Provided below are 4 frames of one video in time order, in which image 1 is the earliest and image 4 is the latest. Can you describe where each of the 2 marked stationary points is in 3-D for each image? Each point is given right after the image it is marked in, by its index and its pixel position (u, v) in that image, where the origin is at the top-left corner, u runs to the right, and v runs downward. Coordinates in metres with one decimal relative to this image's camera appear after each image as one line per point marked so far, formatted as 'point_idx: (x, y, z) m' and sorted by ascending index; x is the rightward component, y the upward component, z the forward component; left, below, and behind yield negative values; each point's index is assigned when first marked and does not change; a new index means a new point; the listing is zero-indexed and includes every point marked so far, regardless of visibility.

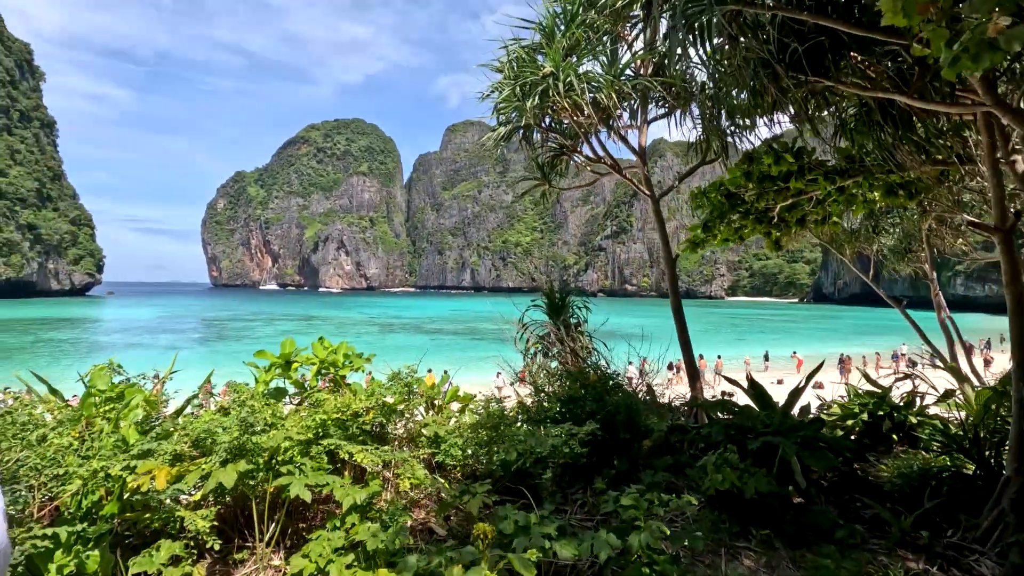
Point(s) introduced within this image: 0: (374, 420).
0: (-0.7, -0.6, +2.7) m
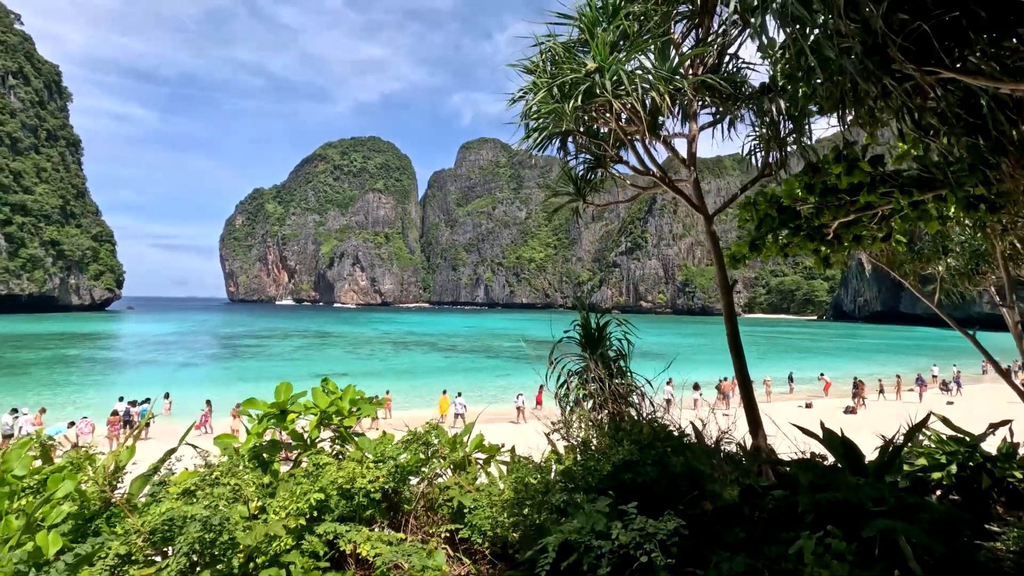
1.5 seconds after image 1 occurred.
0: (-0.5, -0.8, +2.2) m
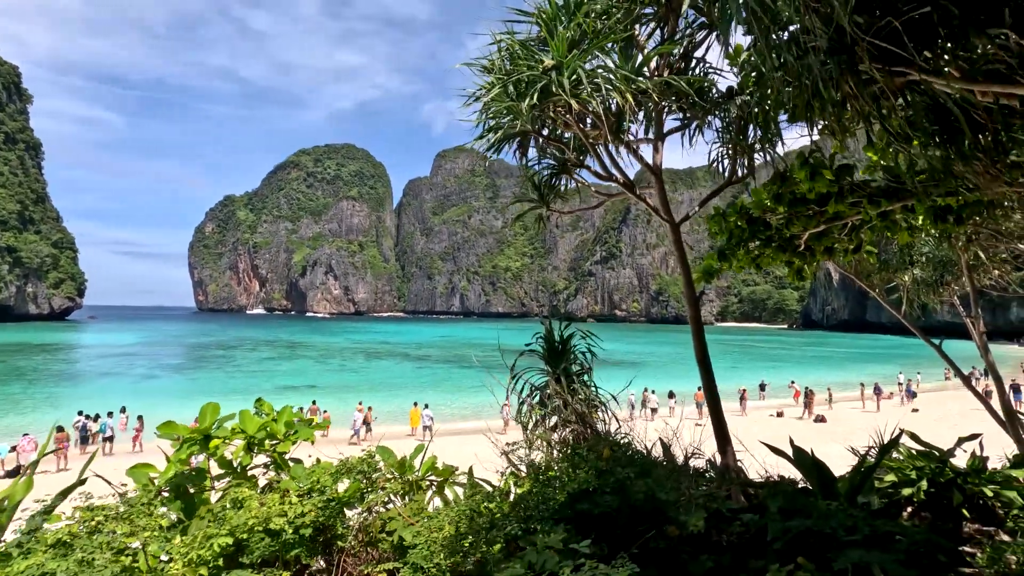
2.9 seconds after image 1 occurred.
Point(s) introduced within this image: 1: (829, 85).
0: (-0.7, -0.8, +1.9) m
1: (+1.2, +0.8, +2.1) m
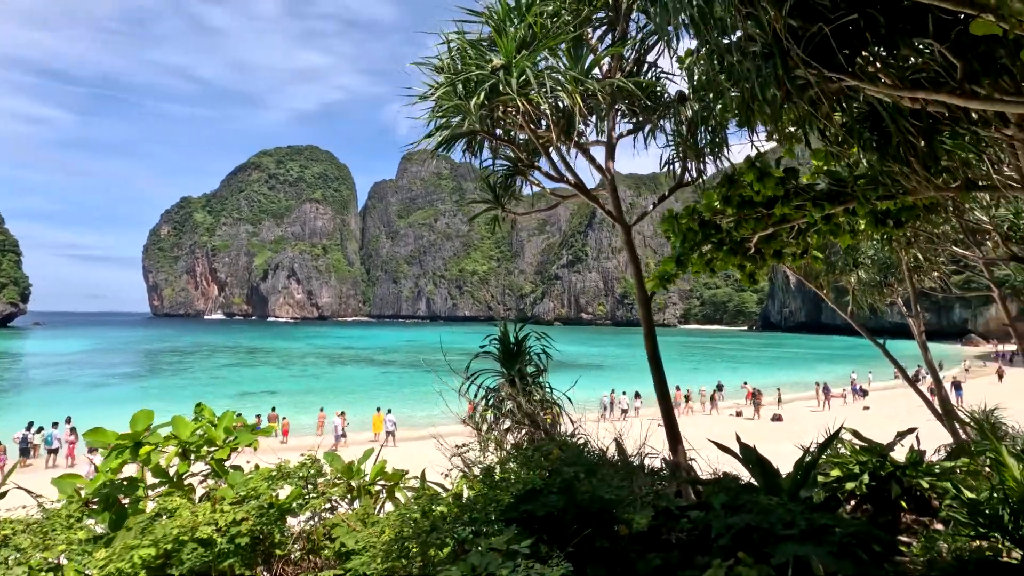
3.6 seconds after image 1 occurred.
0: (-0.9, -0.8, +1.9) m
1: (+1.0, +0.8, +2.2) m
